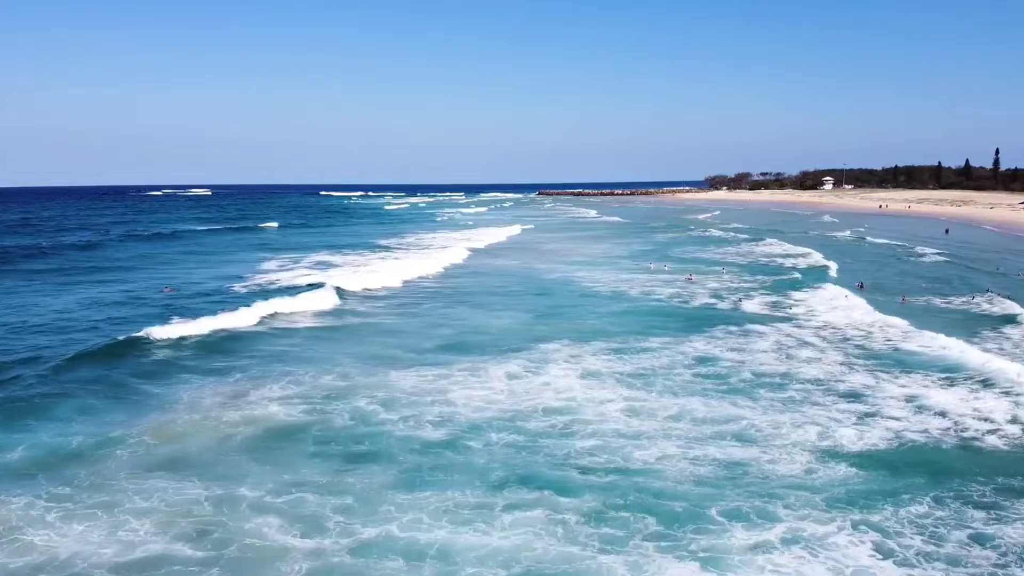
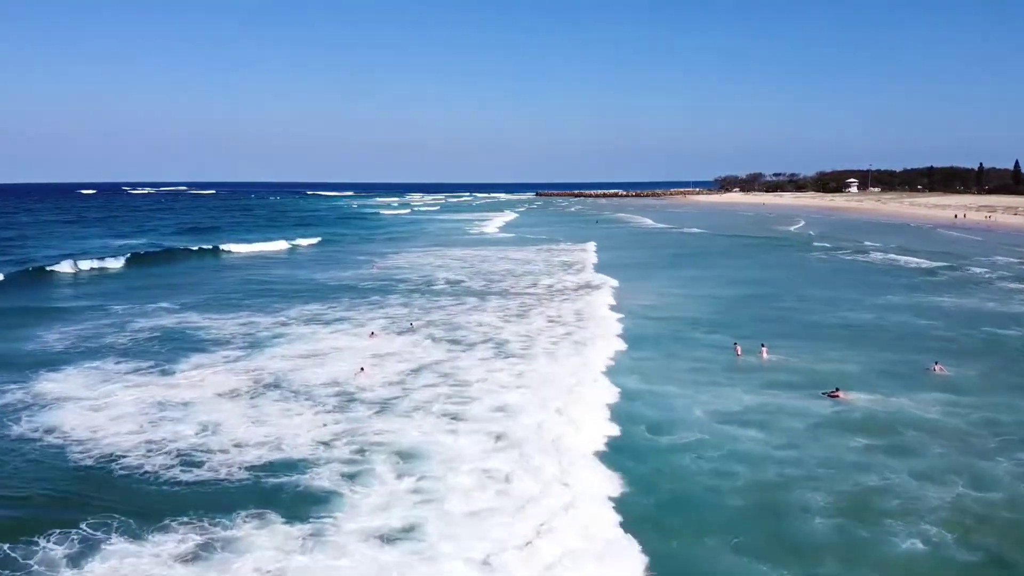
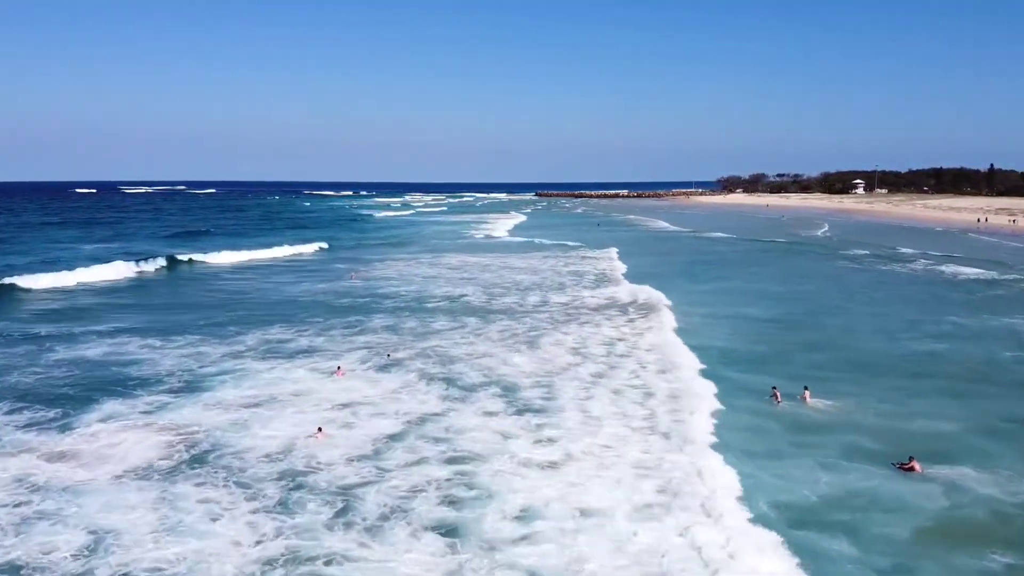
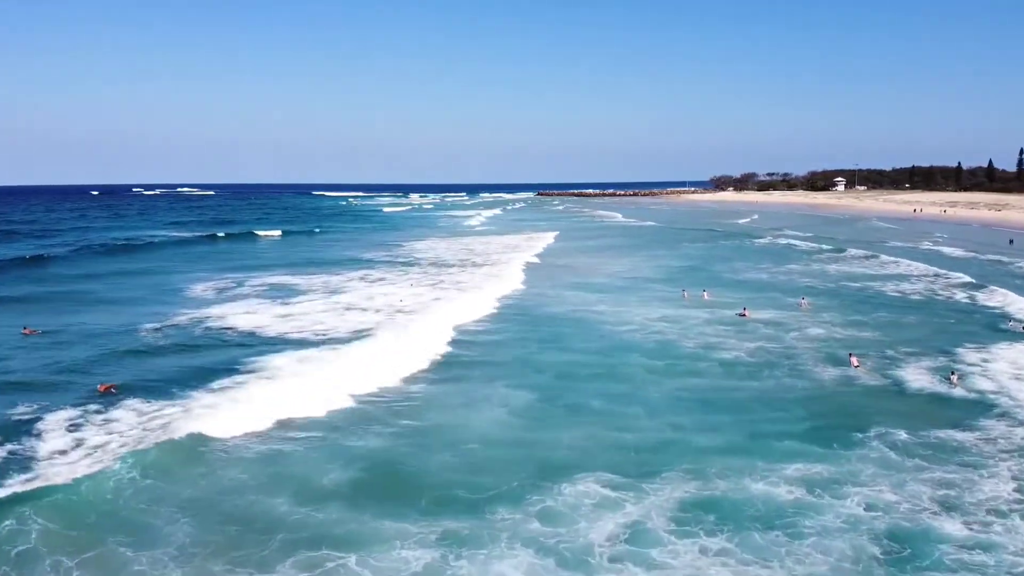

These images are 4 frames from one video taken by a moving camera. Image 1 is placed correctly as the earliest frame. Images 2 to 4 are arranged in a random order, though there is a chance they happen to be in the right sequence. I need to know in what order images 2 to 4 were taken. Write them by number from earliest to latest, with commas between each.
4, 2, 3
